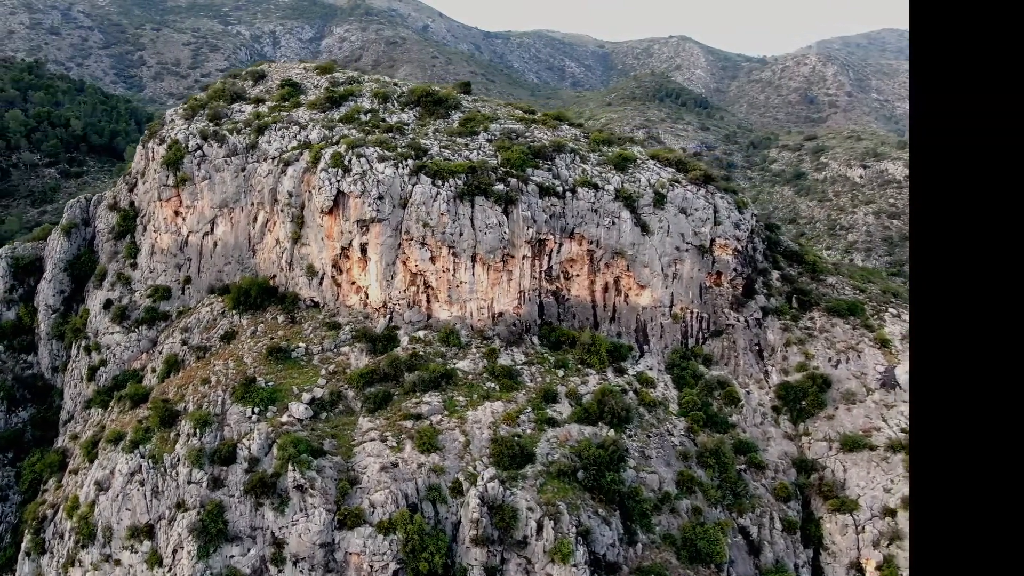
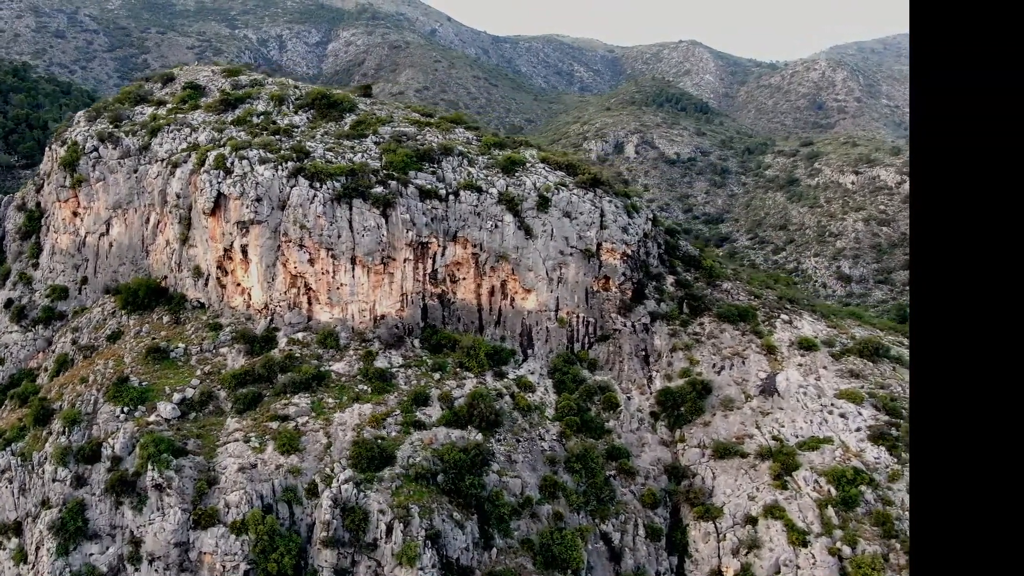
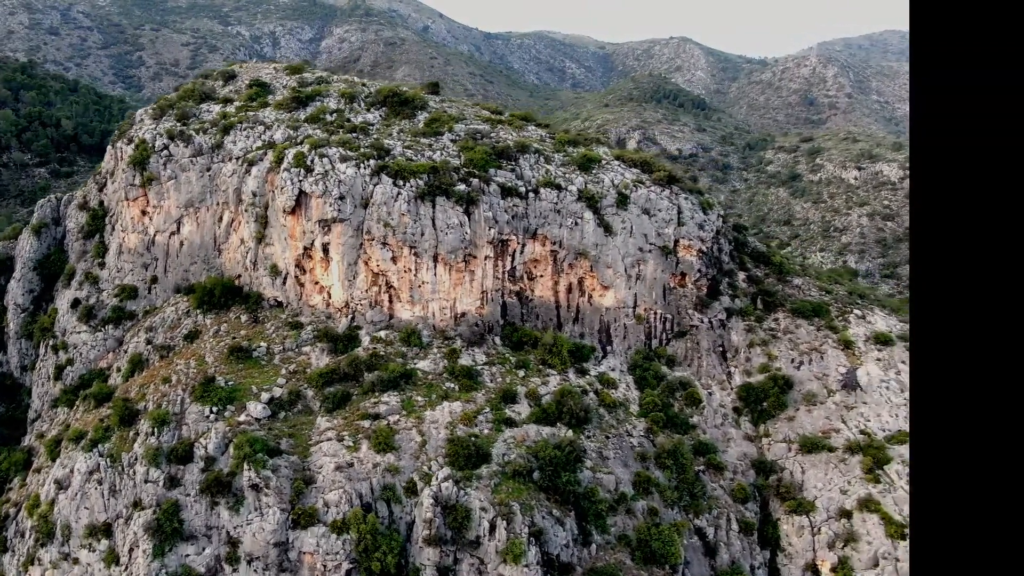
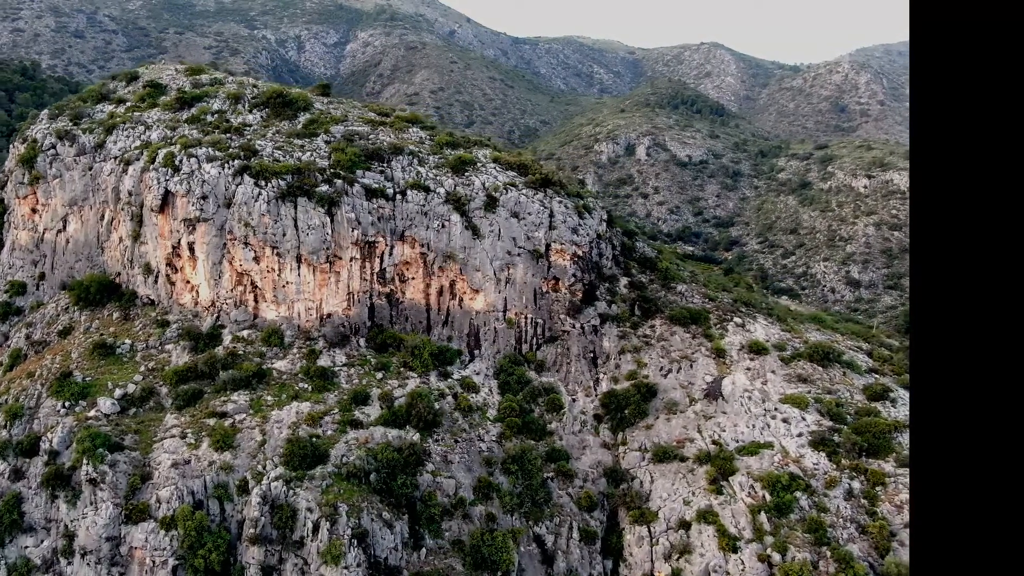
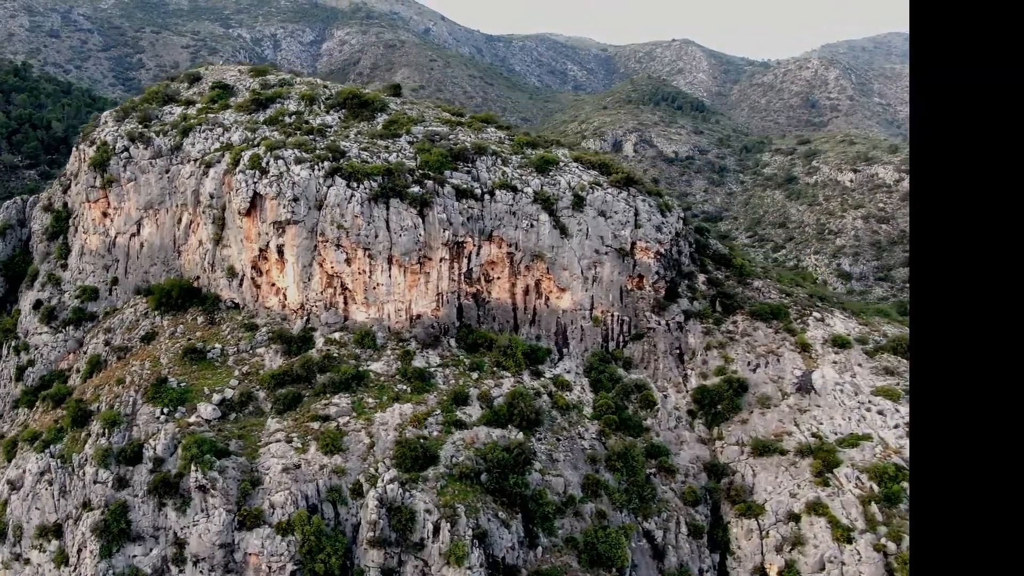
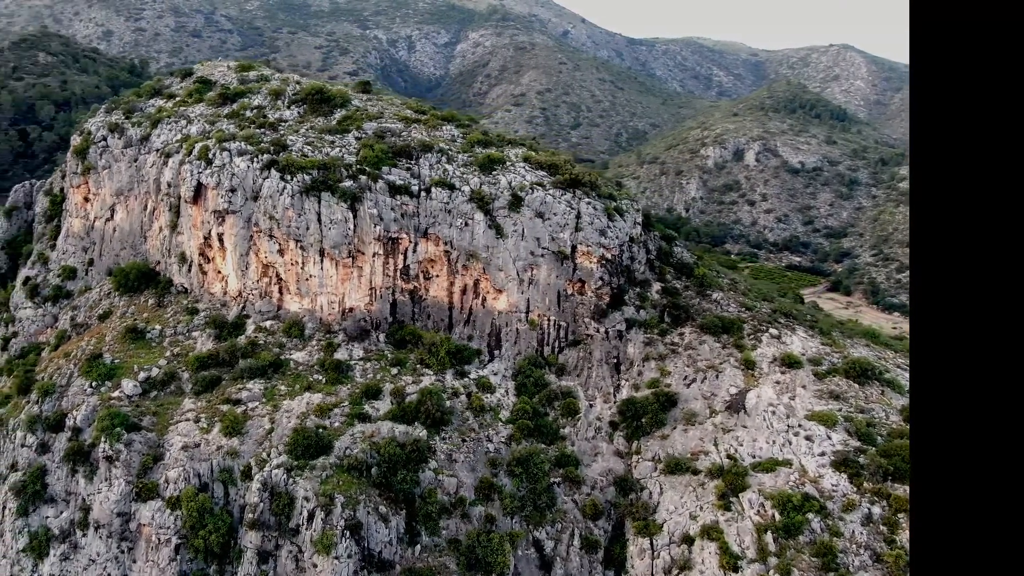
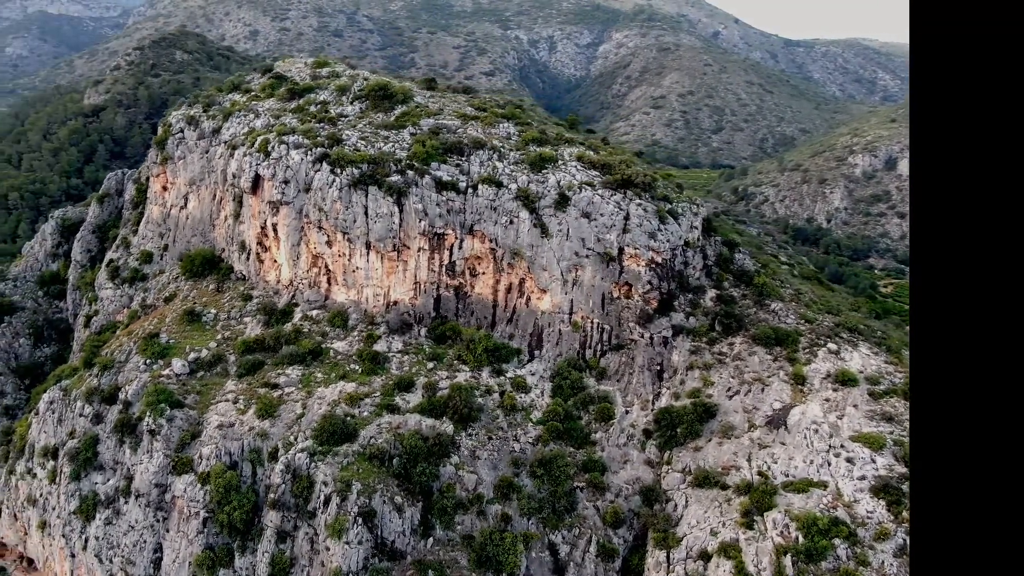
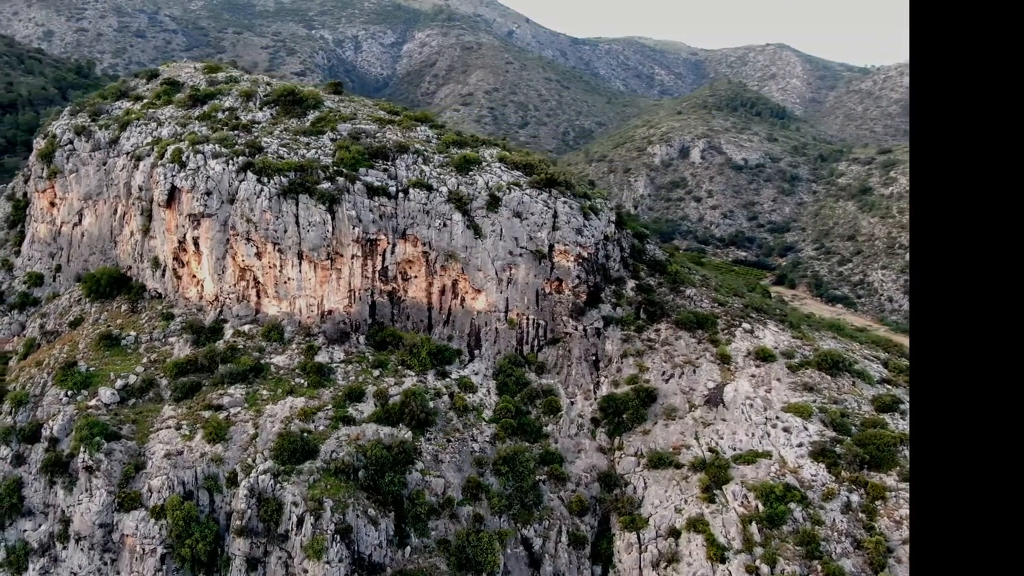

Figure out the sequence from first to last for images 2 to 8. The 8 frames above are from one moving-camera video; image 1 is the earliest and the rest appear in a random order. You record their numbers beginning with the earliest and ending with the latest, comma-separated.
3, 5, 2, 4, 8, 6, 7
